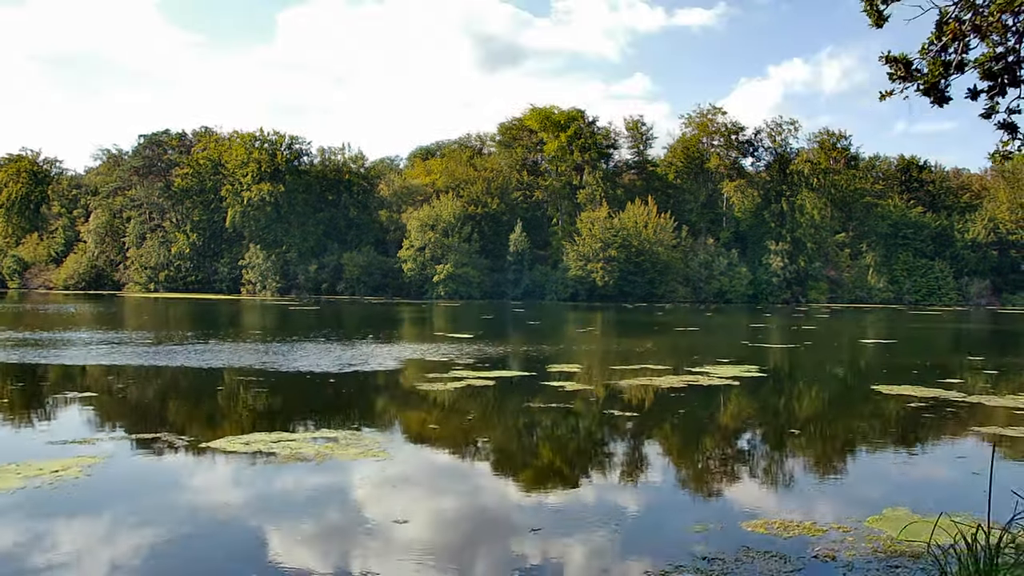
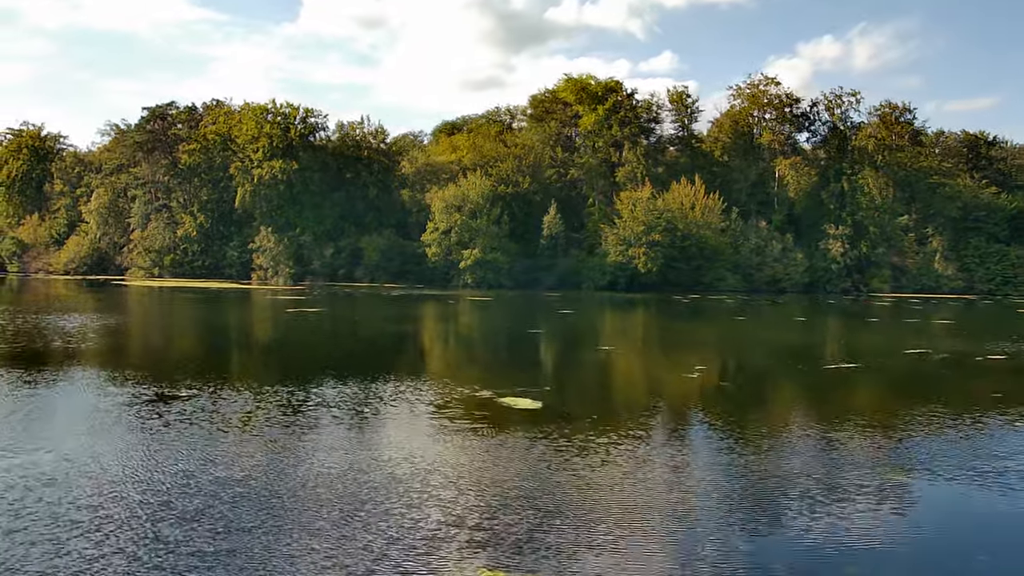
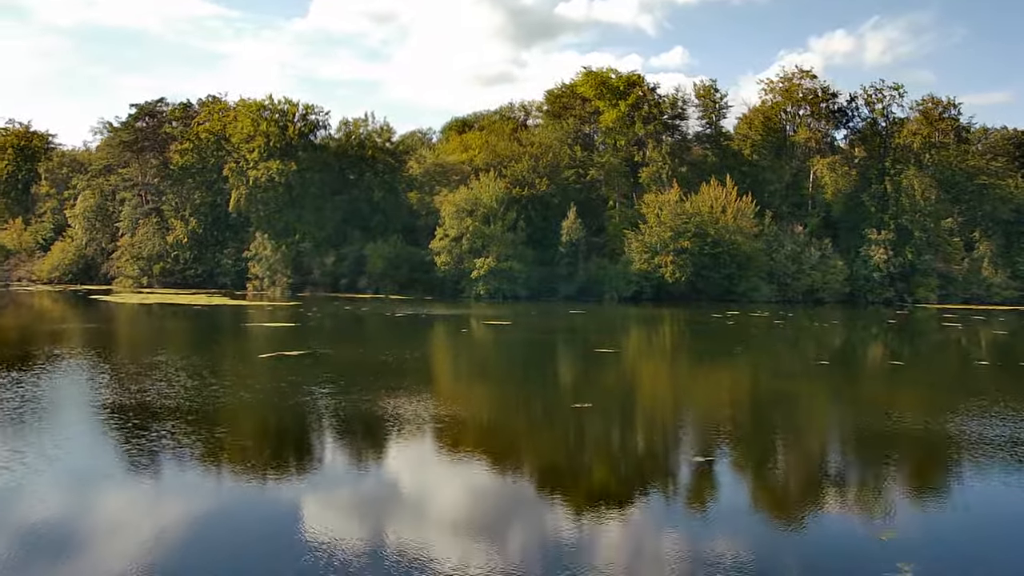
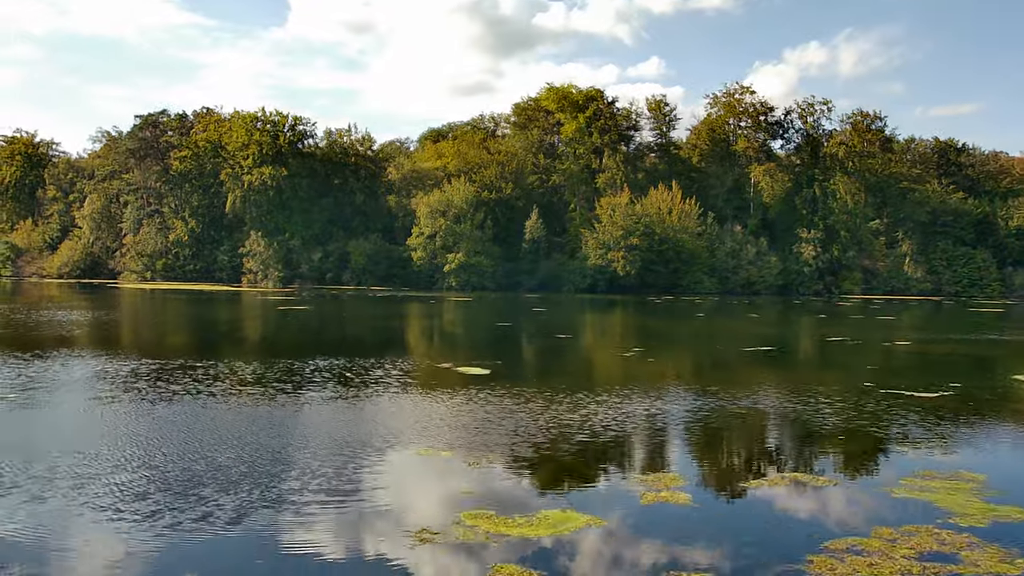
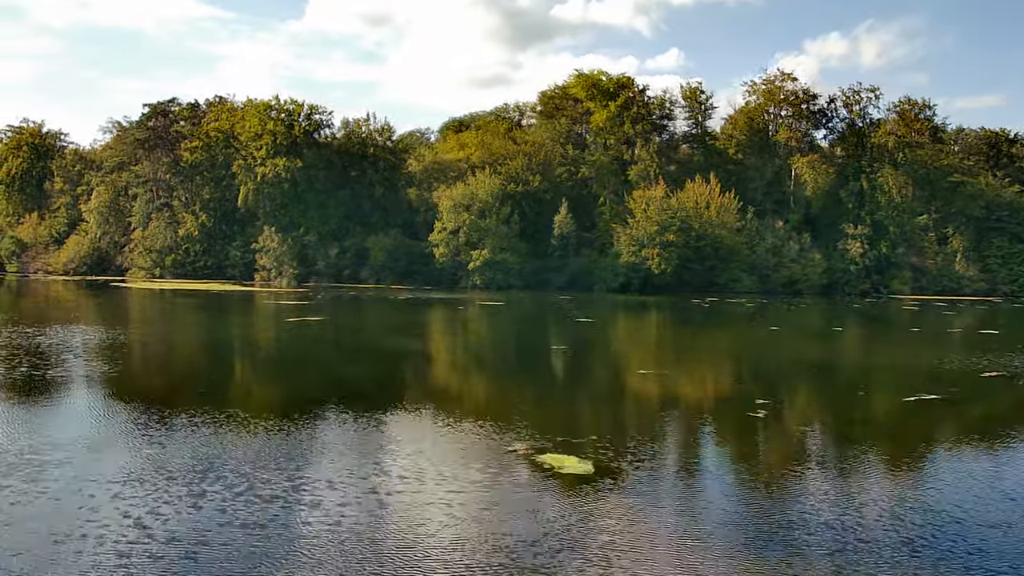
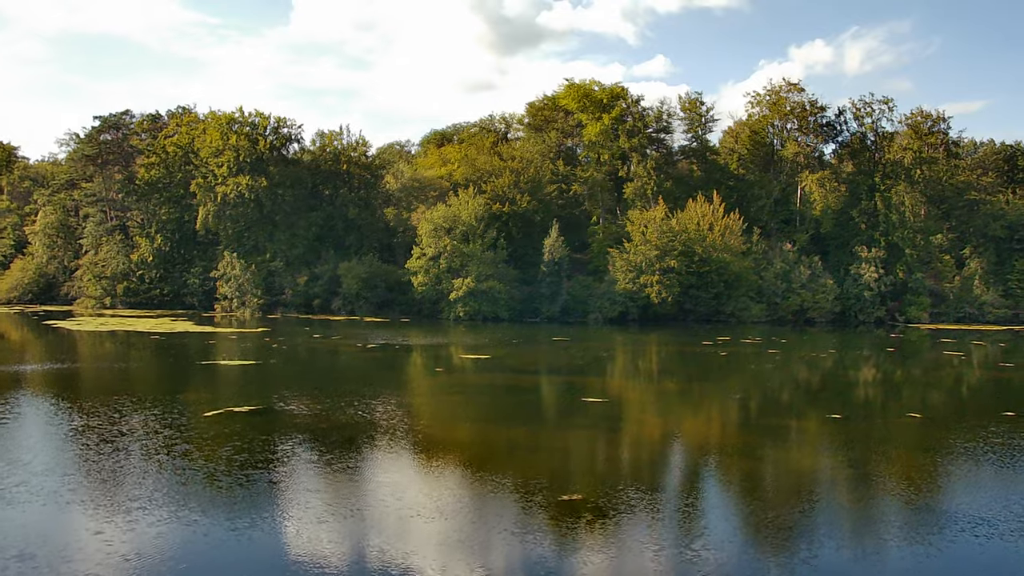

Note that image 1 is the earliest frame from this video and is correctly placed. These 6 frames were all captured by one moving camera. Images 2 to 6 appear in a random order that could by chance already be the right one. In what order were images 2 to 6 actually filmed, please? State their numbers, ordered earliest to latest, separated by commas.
4, 2, 5, 3, 6
